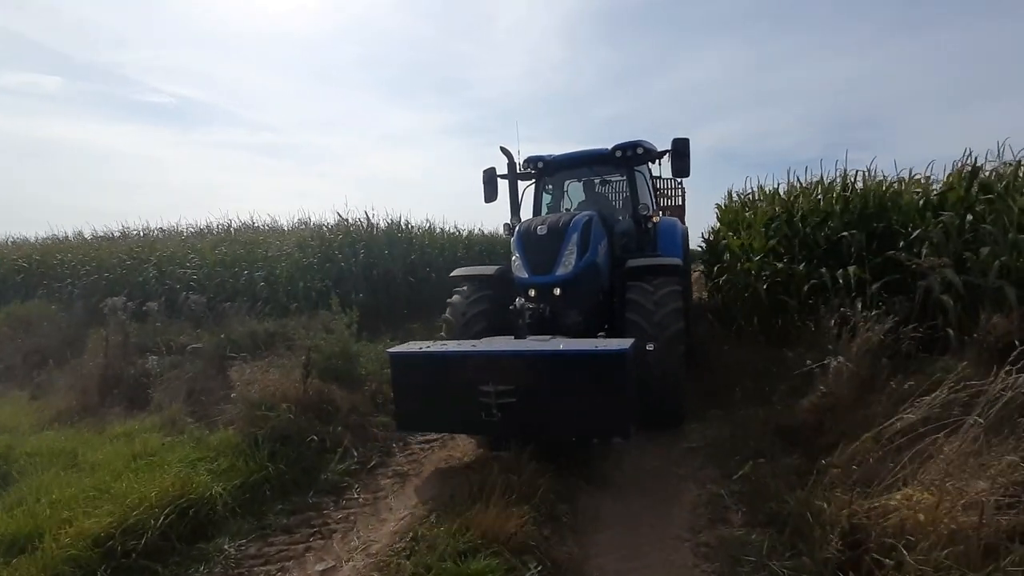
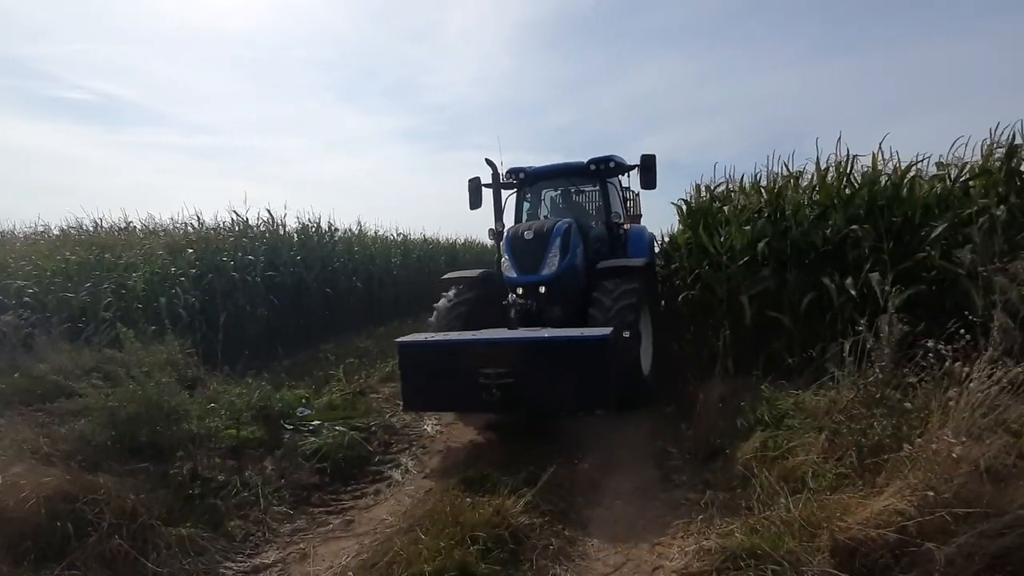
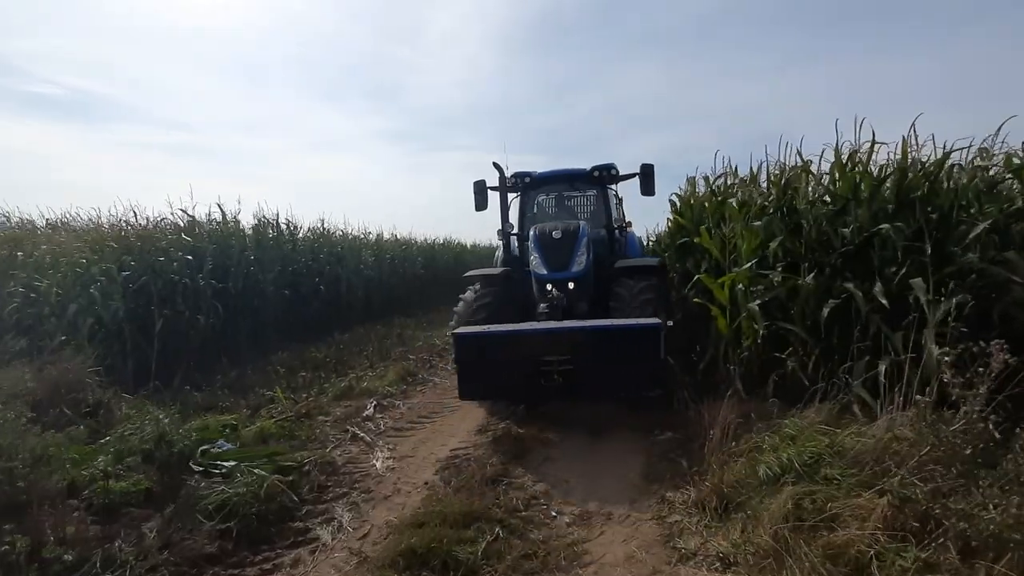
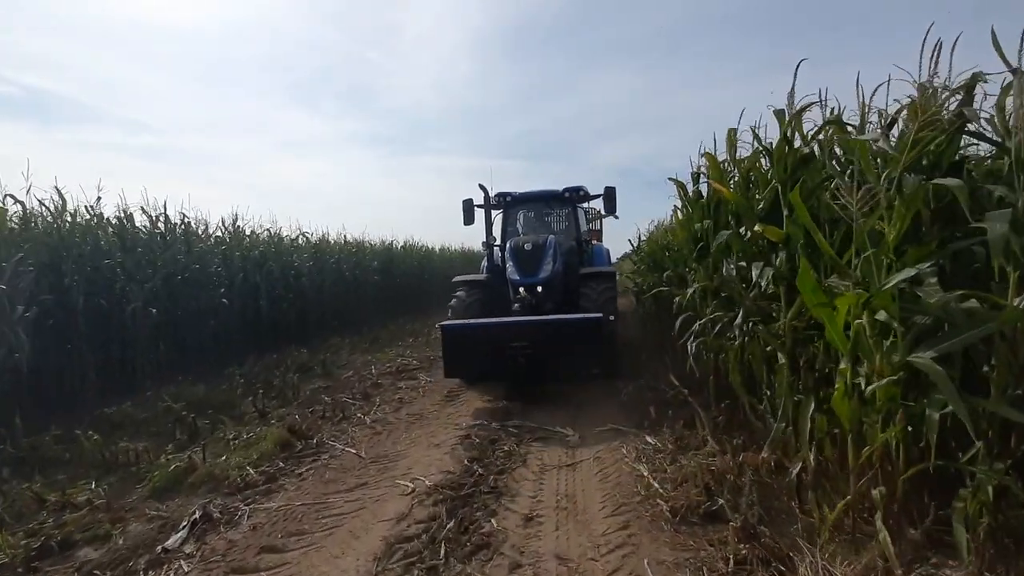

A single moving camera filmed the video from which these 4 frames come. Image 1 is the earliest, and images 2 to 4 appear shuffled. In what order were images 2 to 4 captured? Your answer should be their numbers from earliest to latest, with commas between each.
2, 3, 4
